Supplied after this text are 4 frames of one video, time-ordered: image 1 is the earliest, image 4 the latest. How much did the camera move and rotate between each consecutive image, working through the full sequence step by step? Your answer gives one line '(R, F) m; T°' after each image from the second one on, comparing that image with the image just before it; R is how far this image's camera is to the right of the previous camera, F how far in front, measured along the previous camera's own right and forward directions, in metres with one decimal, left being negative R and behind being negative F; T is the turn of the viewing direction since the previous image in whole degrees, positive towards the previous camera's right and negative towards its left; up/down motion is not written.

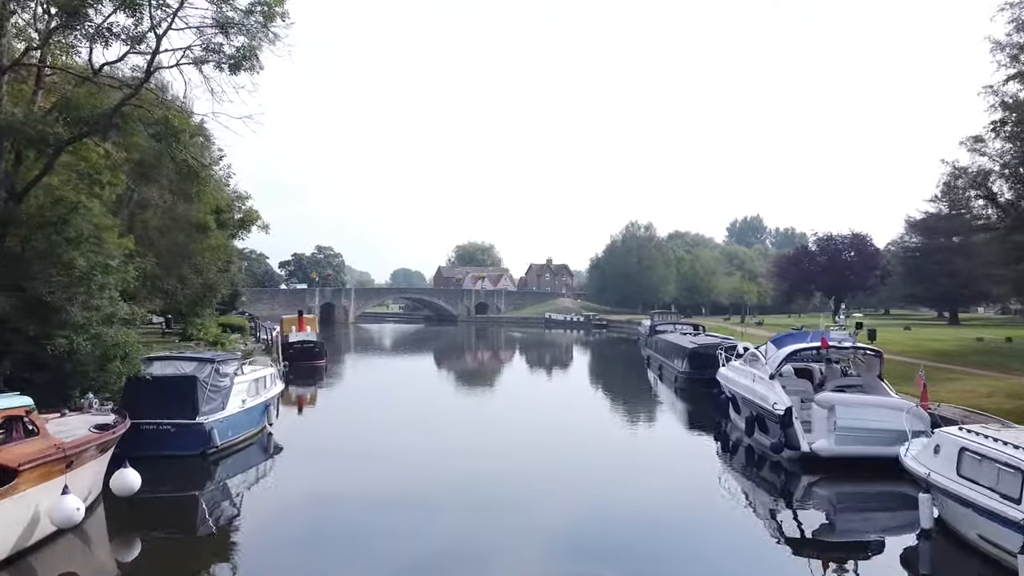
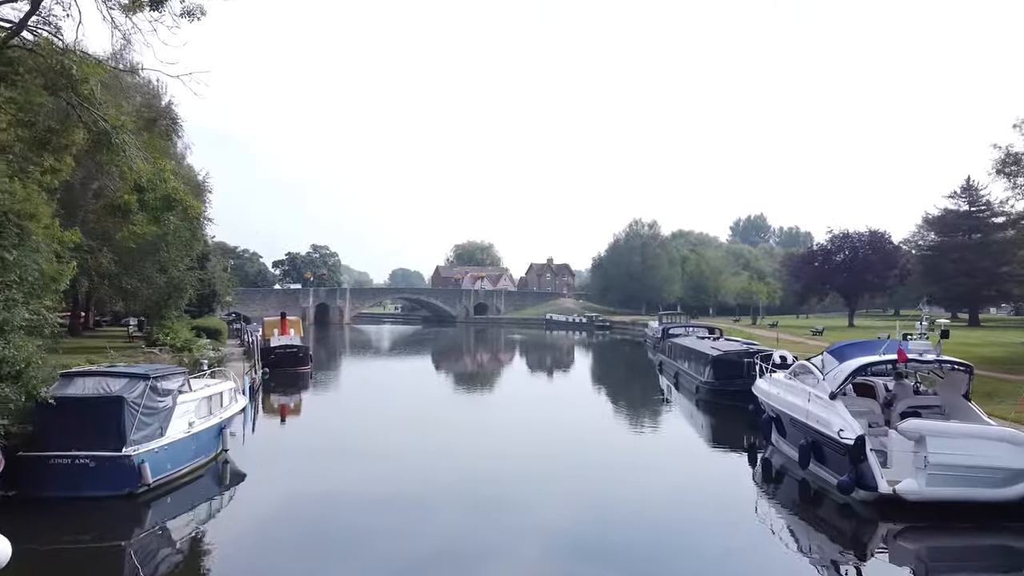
(-0.1, +3.1) m; 0°
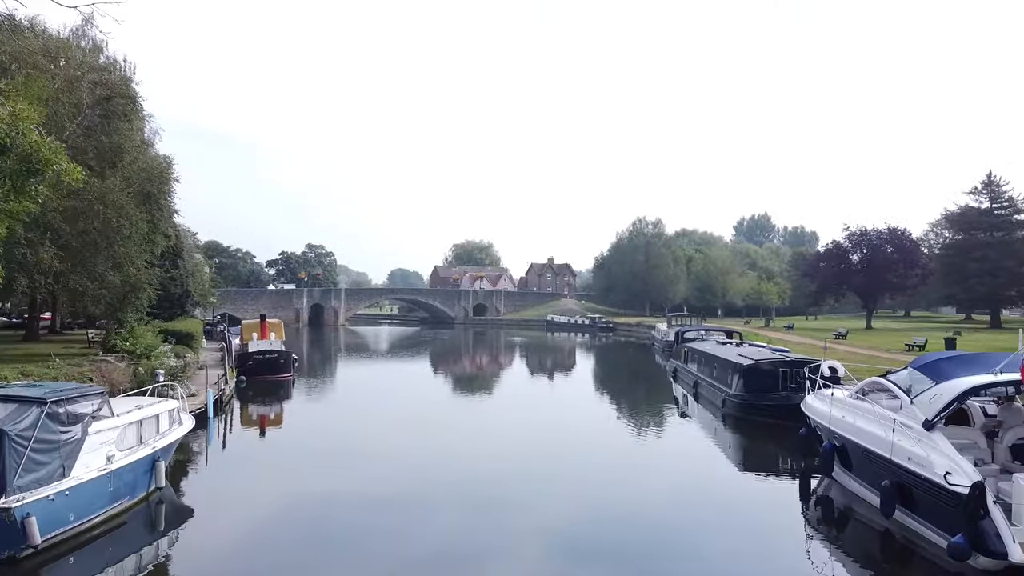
(-0.1, +3.1) m; 0°
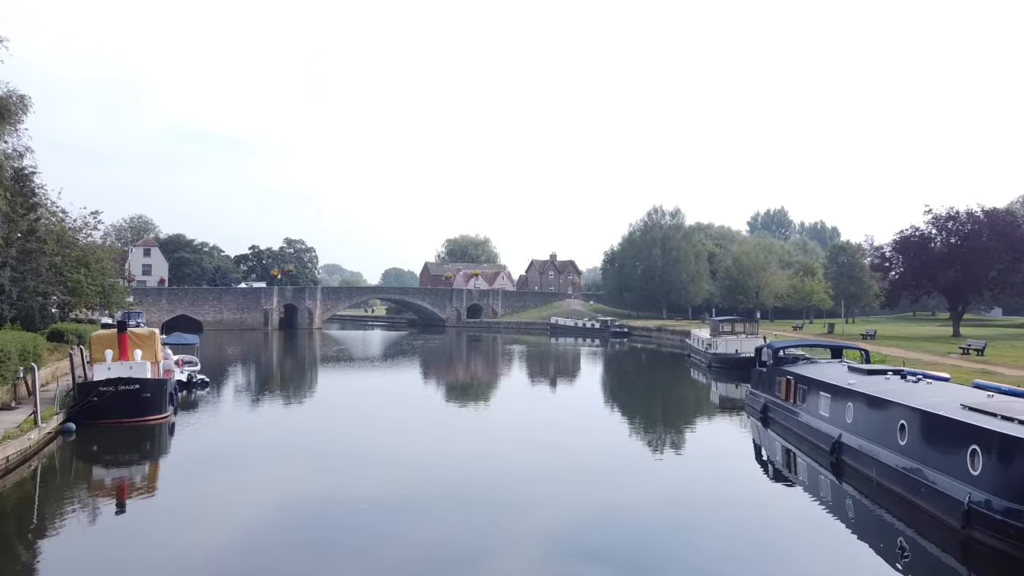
(0.0, +12.0) m; 0°
